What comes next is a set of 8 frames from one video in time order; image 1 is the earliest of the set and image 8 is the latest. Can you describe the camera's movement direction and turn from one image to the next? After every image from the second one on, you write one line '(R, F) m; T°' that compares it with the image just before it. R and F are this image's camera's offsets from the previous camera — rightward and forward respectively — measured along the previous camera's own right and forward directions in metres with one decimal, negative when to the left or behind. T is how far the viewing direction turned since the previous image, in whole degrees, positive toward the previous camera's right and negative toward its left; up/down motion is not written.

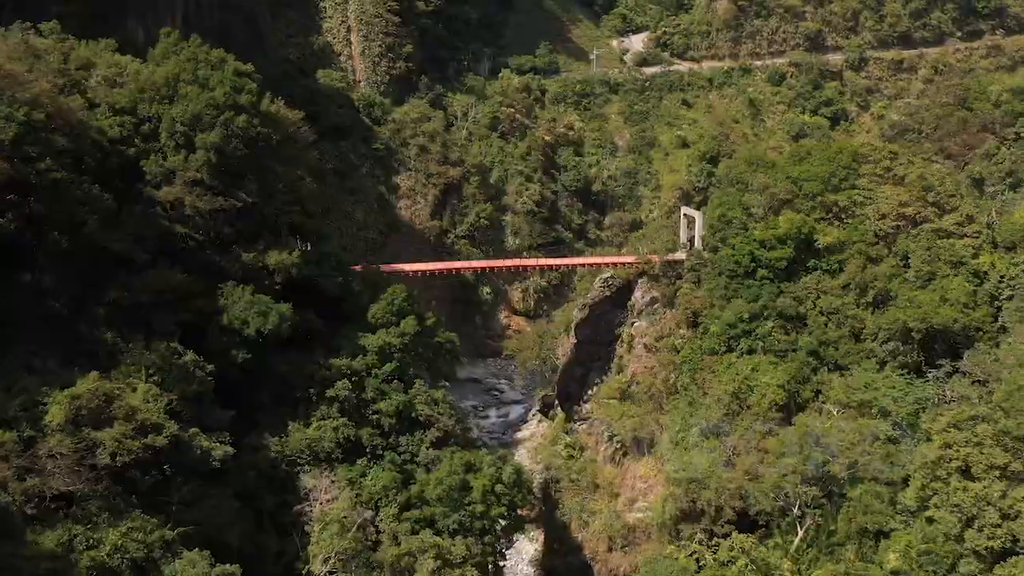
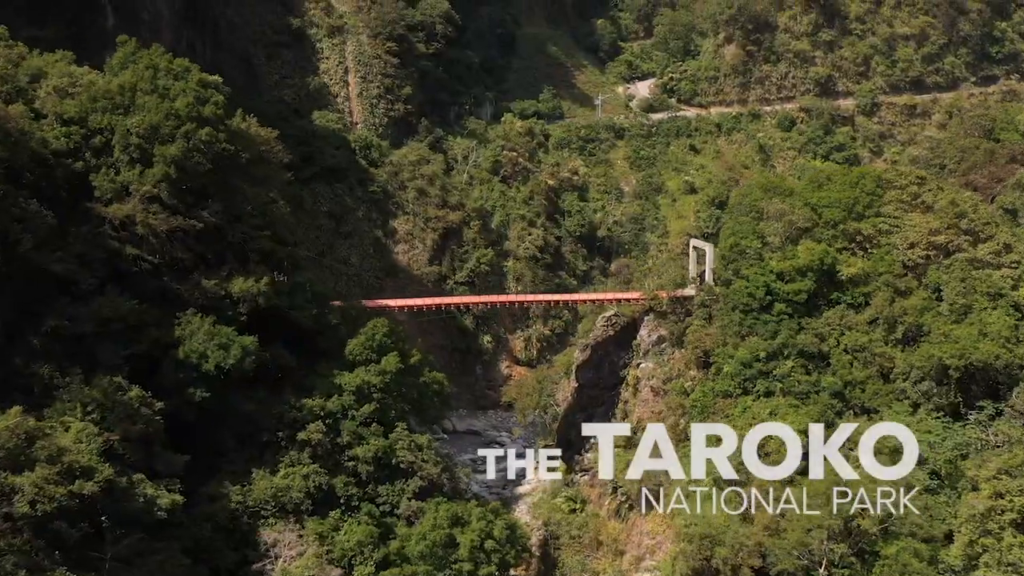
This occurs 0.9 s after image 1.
(+0.3, +2.3) m; 0°
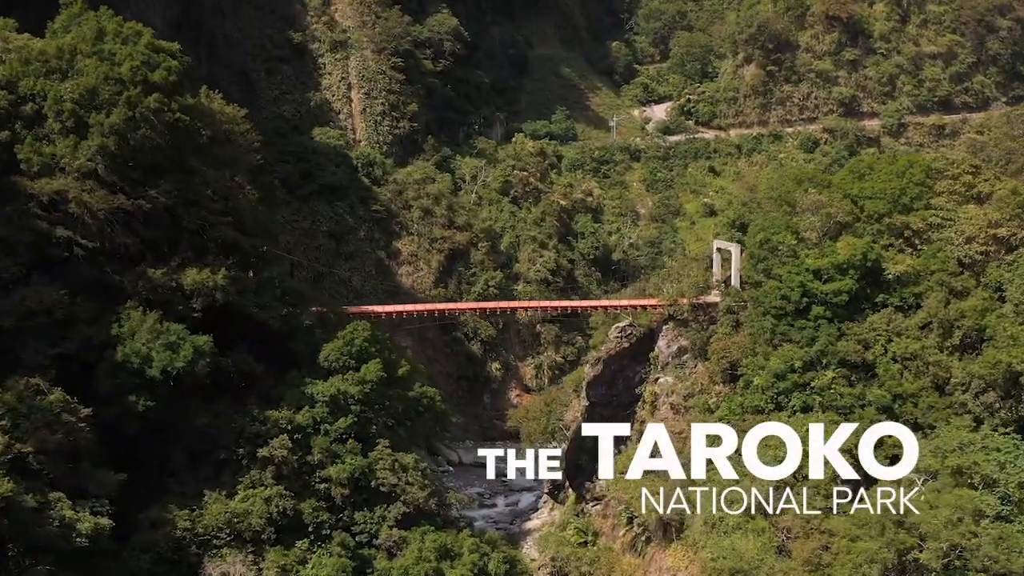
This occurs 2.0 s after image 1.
(+0.3, +2.8) m; -1°
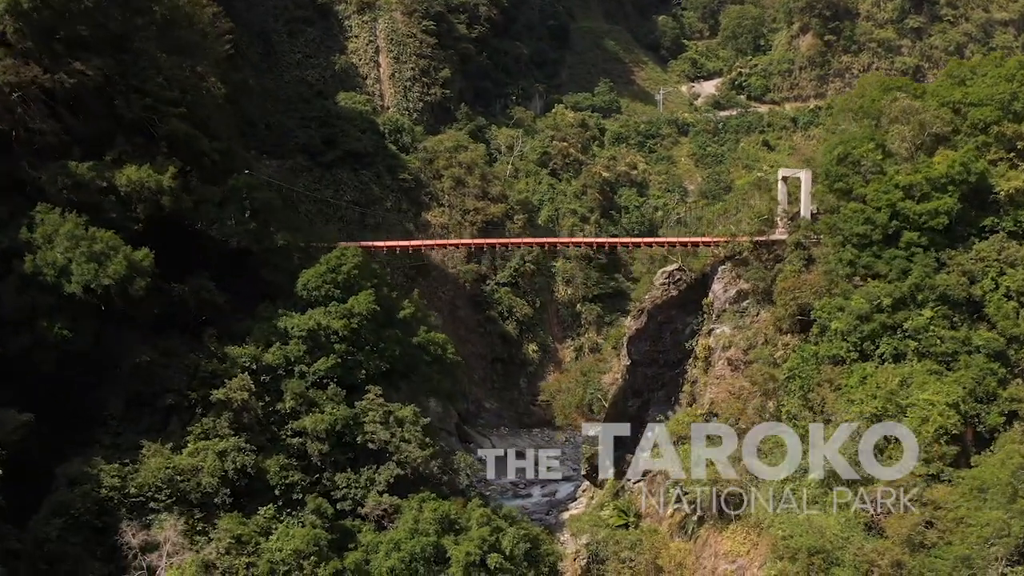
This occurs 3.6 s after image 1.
(+0.3, +3.7) m; -2°
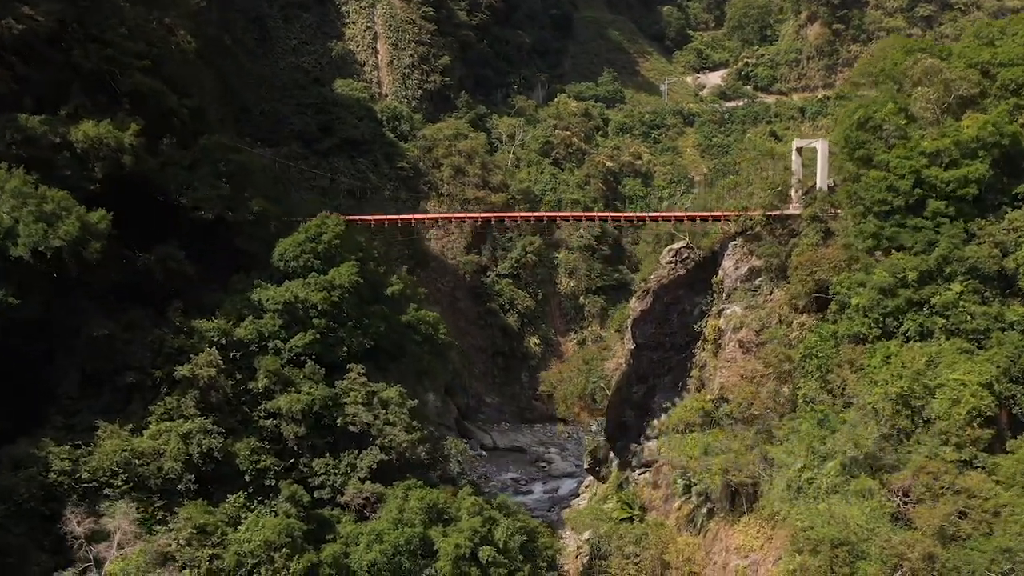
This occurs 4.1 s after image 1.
(+0.1, +1.2) m; 0°
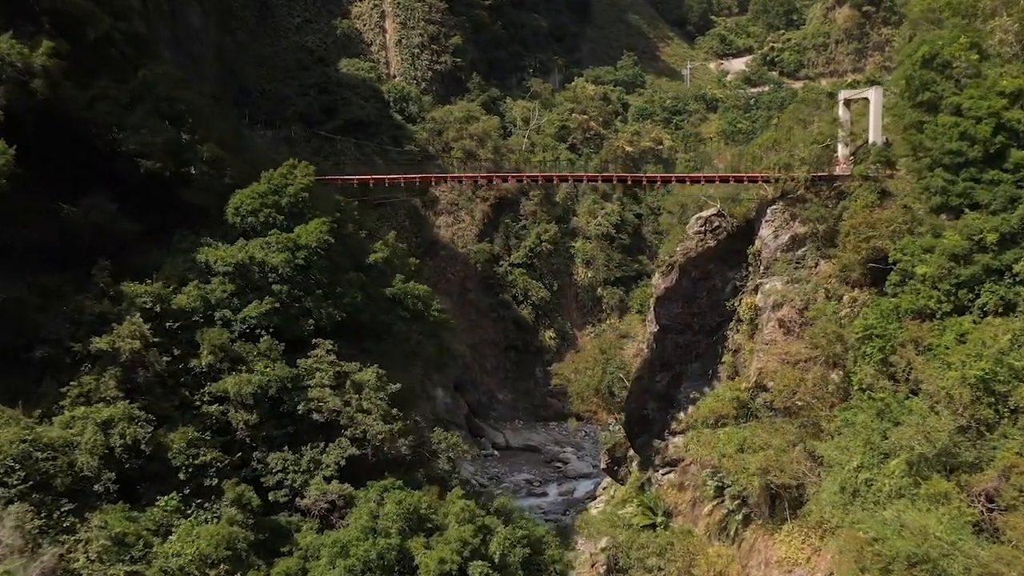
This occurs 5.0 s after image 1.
(+0.2, +2.4) m; -1°
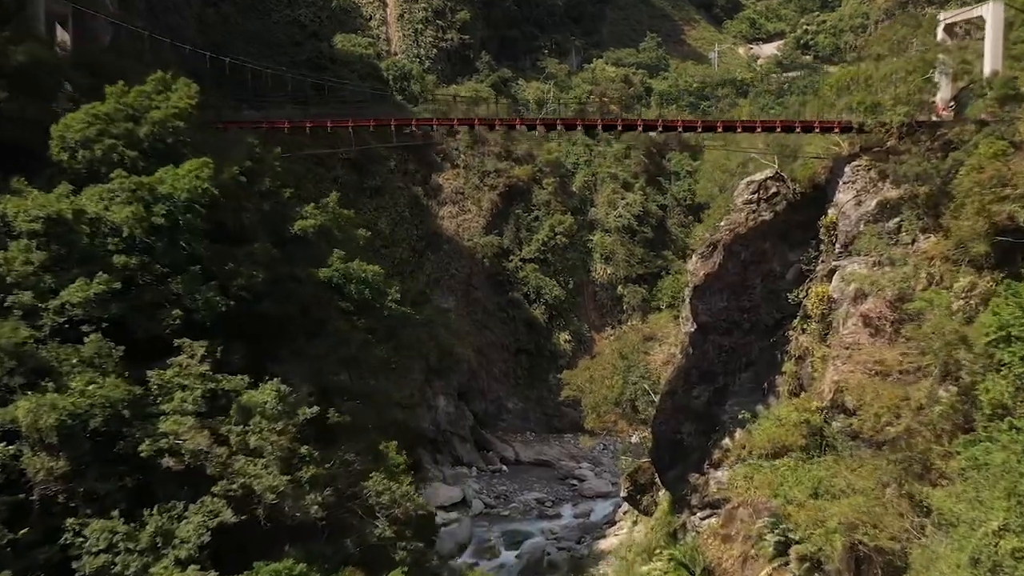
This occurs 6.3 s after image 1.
(+0.3, +4.2) m; -1°
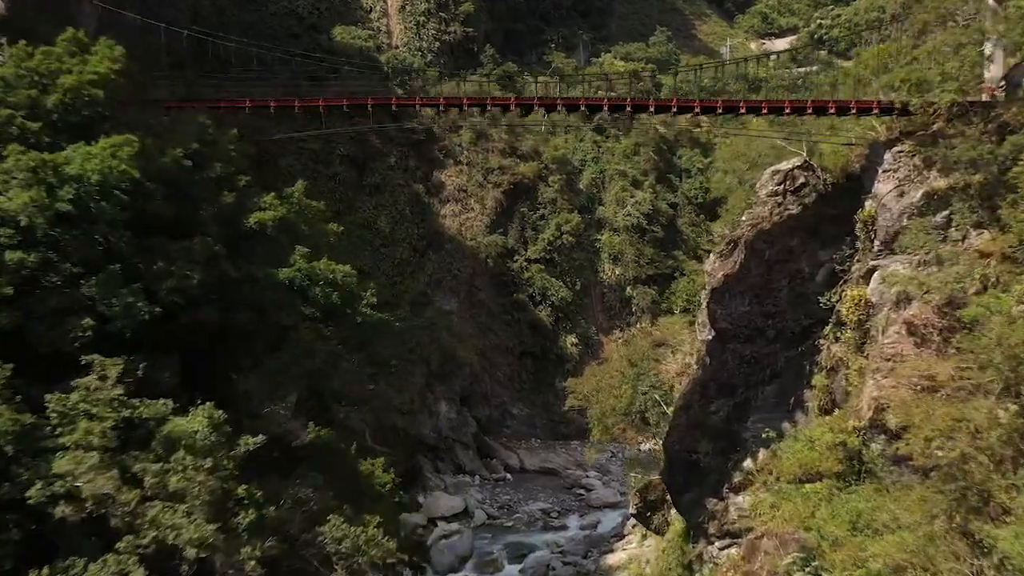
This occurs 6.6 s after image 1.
(+0.1, +1.4) m; 0°
